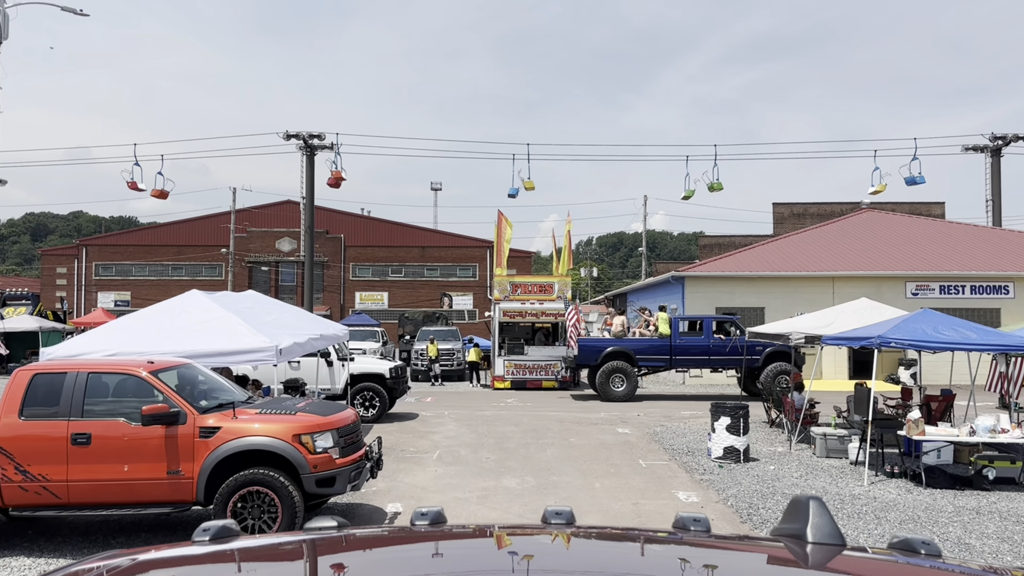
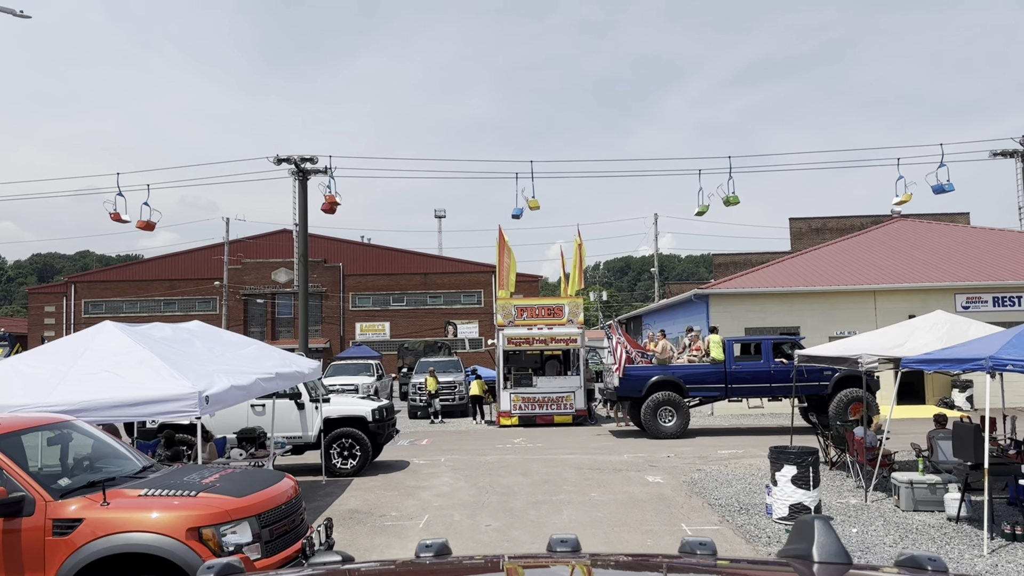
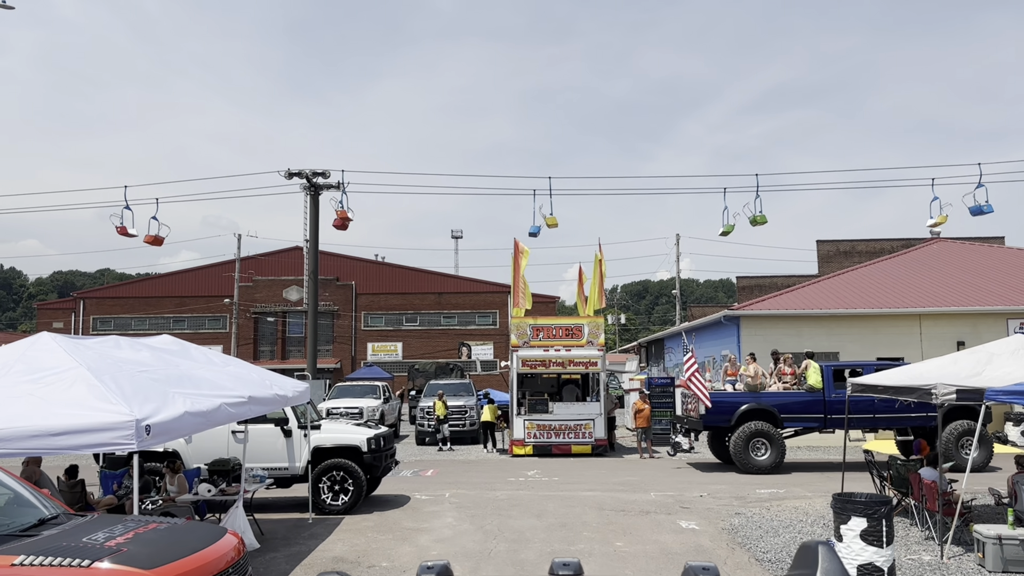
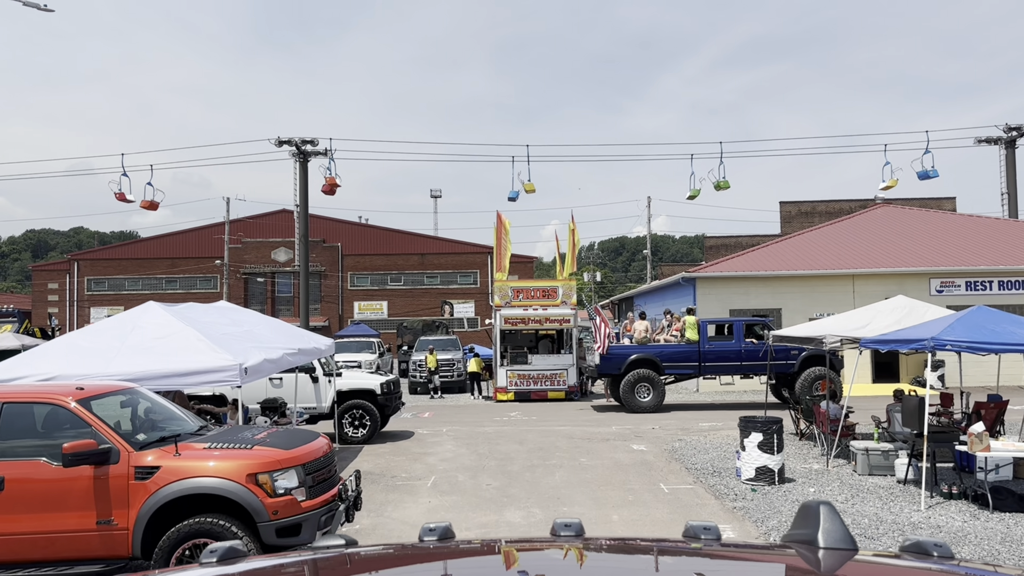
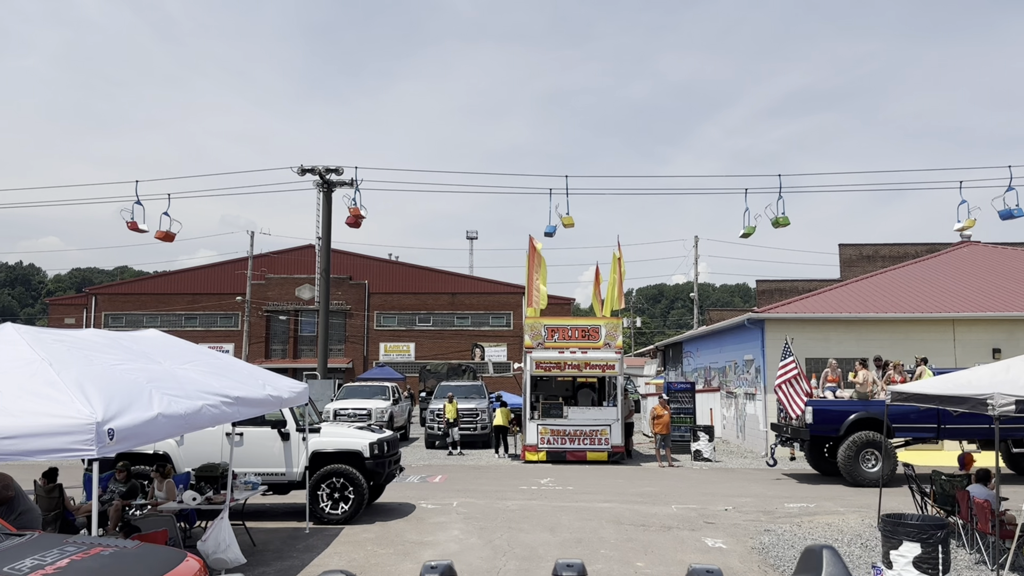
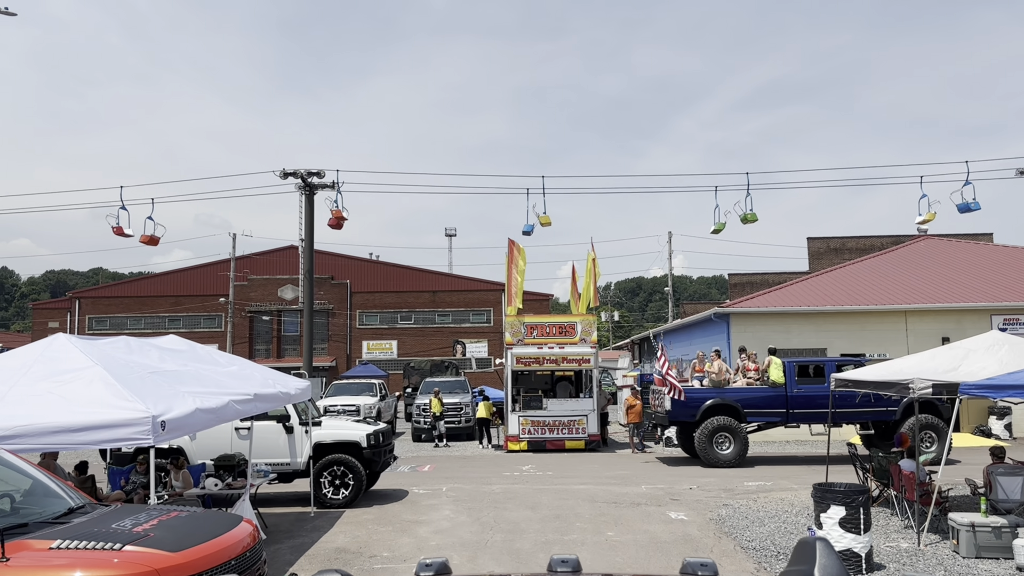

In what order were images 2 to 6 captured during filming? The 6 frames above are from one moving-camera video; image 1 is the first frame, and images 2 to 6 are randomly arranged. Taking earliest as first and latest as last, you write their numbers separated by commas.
4, 2, 6, 3, 5
